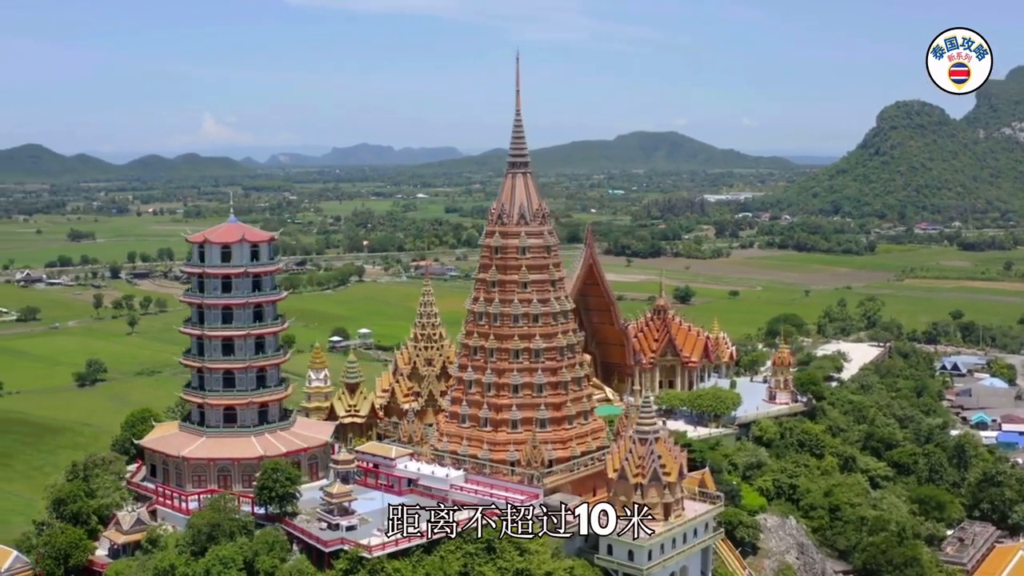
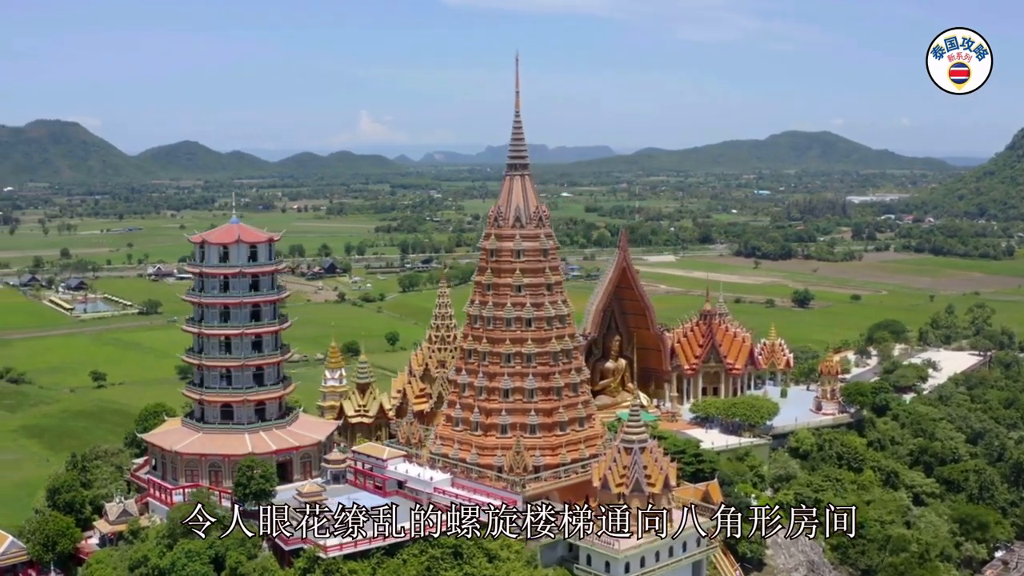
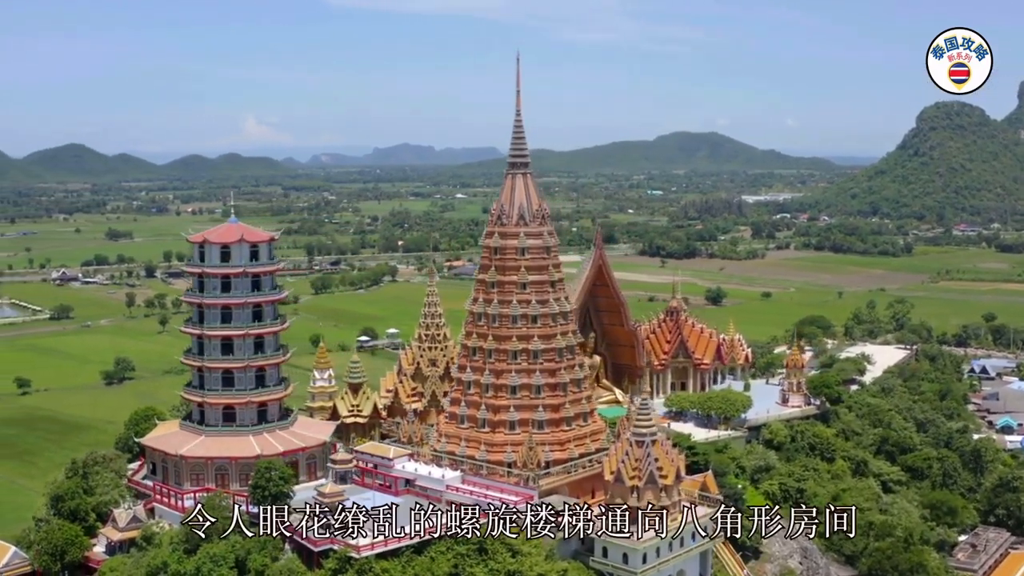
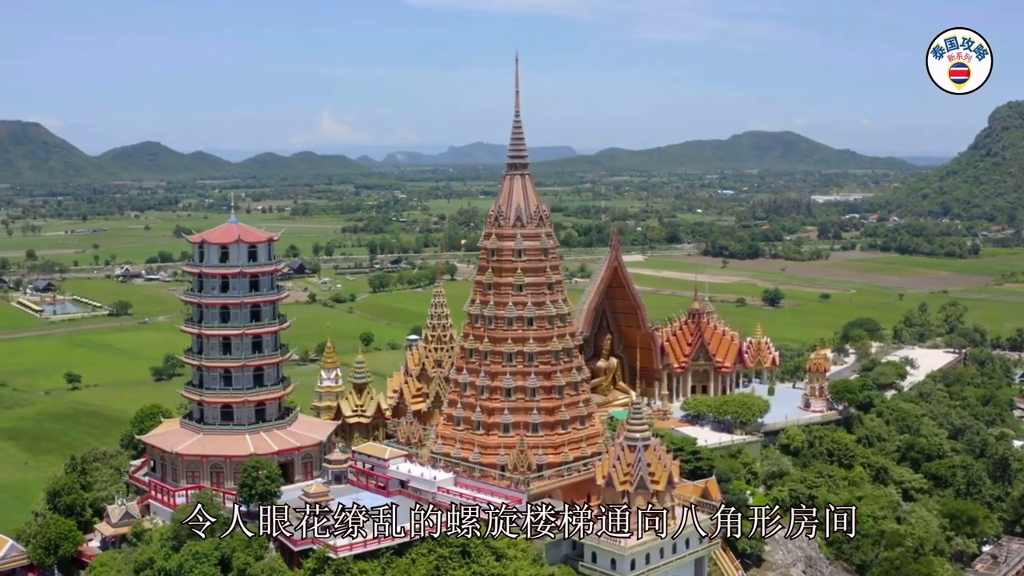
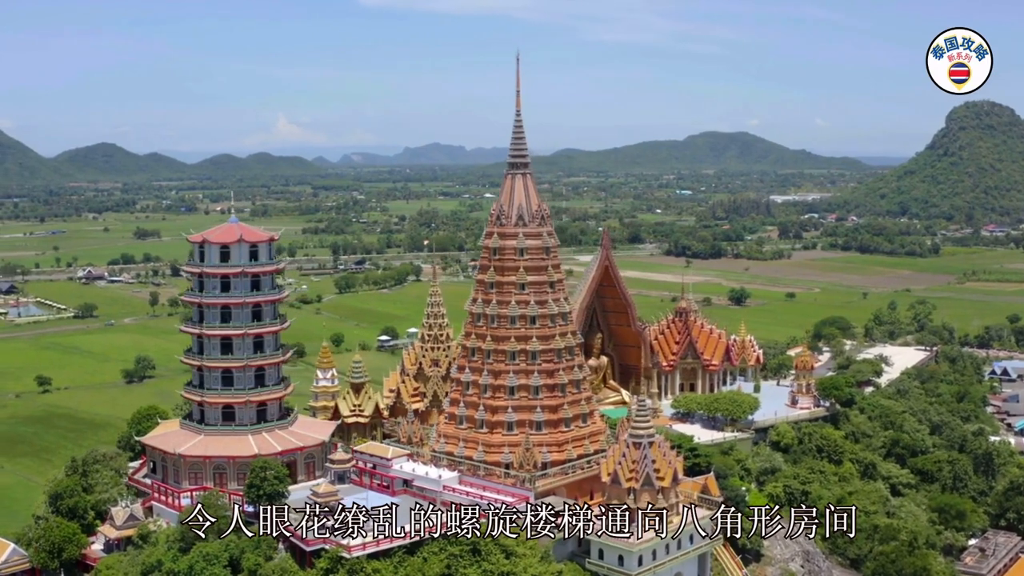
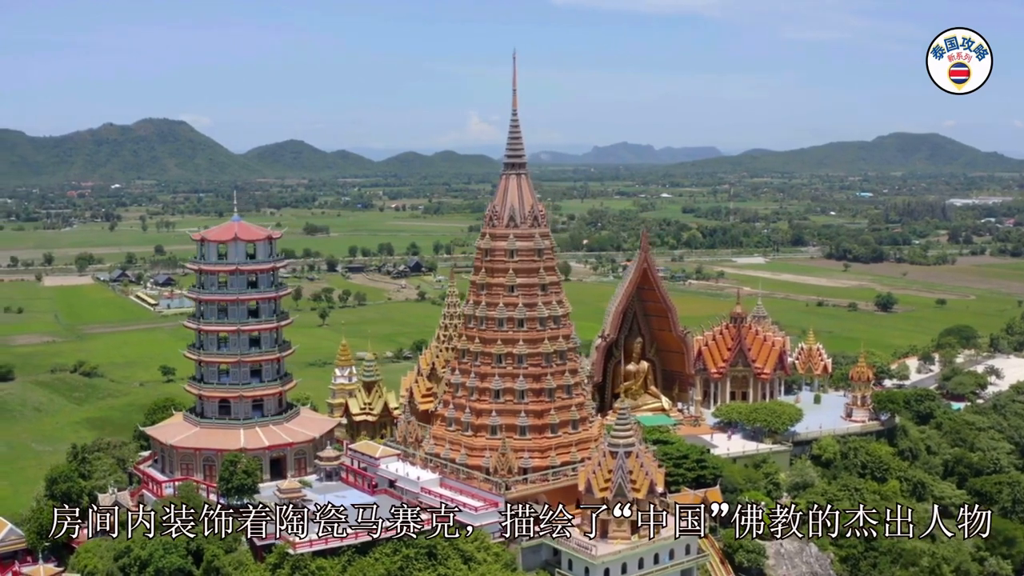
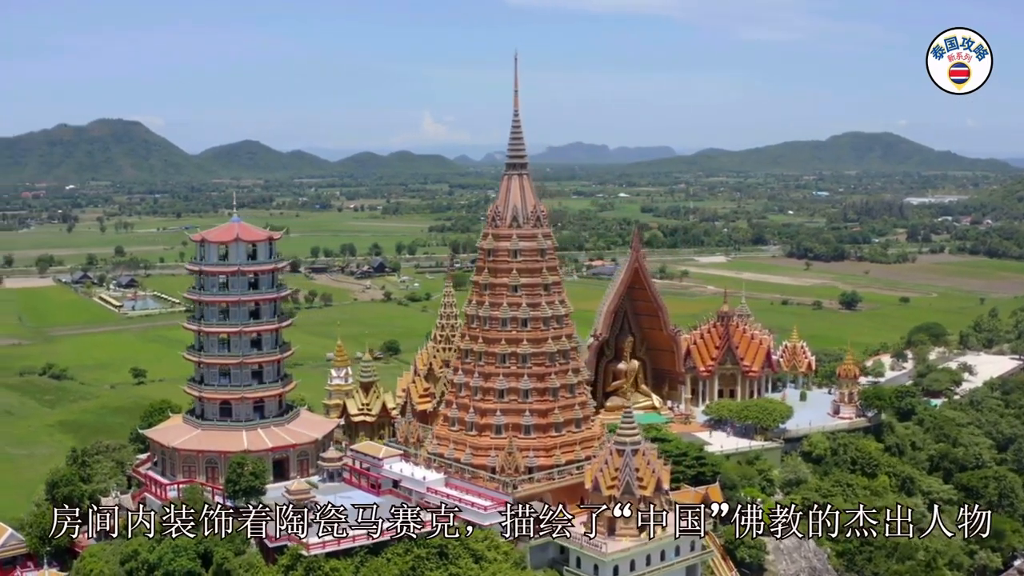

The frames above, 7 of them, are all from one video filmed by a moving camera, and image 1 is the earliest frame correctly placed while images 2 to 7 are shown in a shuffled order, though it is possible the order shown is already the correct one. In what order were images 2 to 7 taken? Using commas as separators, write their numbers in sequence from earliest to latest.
3, 5, 4, 2, 7, 6
